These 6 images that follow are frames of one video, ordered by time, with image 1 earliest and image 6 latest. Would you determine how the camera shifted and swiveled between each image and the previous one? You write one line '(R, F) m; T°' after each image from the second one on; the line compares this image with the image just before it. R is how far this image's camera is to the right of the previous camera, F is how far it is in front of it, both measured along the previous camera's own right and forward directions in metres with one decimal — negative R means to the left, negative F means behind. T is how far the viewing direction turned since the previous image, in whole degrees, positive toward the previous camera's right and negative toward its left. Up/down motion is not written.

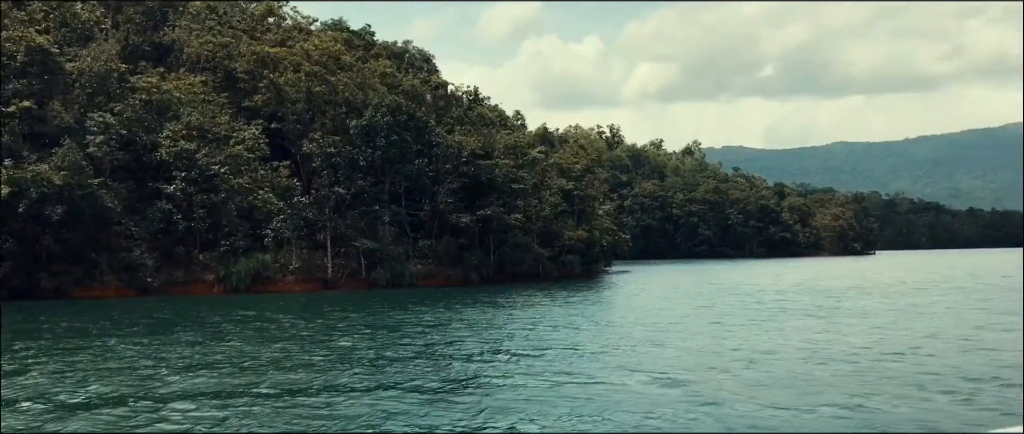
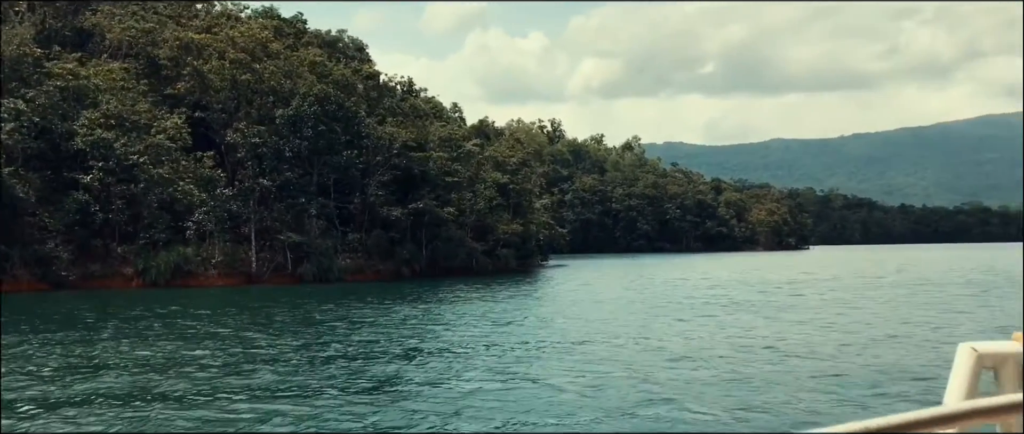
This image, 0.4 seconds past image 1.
(+0.5, +0.6) m; +3°
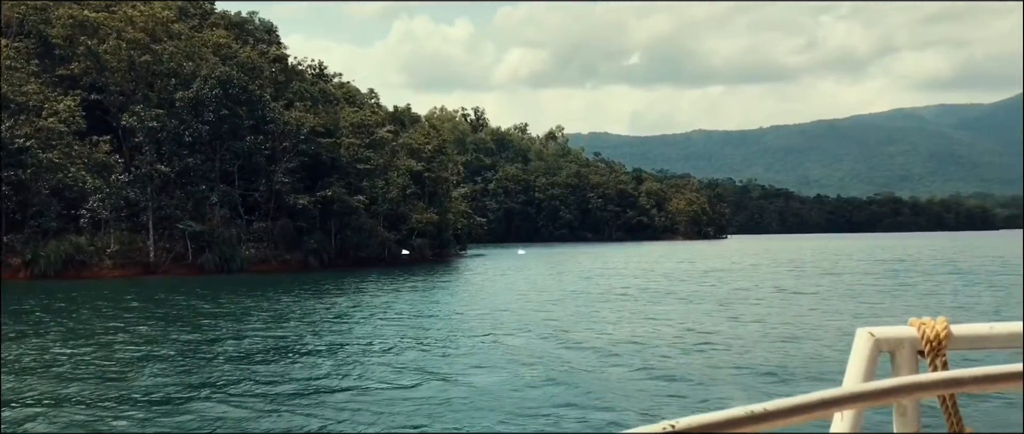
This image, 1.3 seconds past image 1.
(+0.6, +0.7) m; +4°
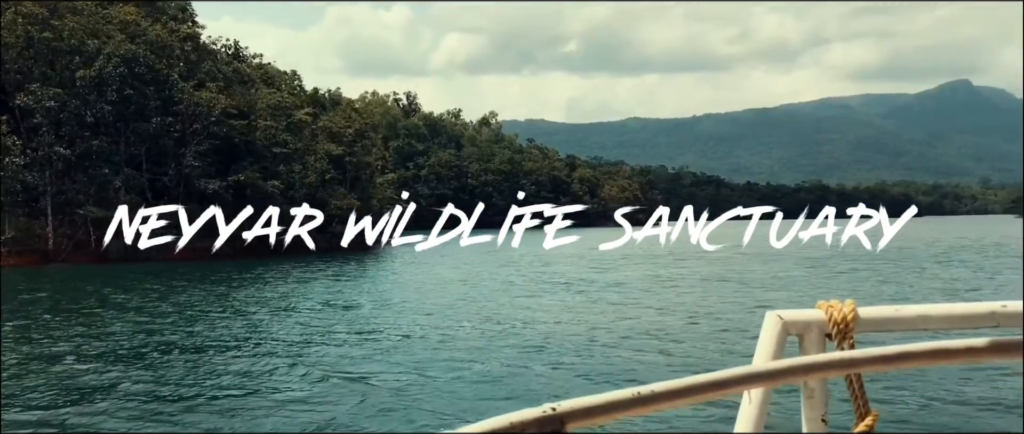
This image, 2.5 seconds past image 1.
(+0.6, +0.9) m; +4°
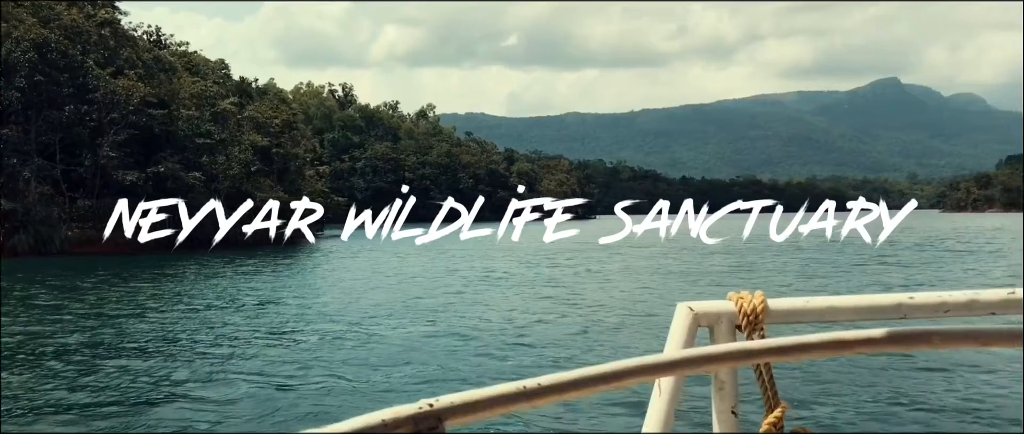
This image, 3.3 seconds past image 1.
(+0.5, +0.4) m; +4°
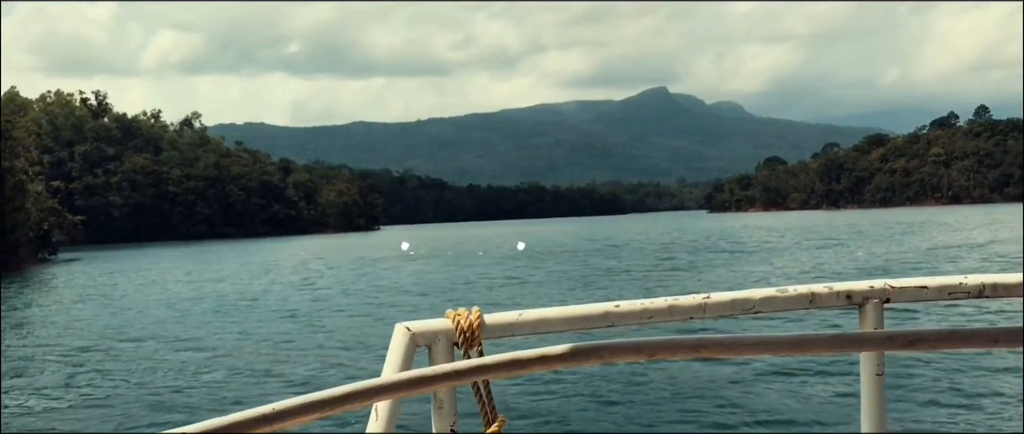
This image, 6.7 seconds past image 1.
(+1.4, +2.2) m; +12°
